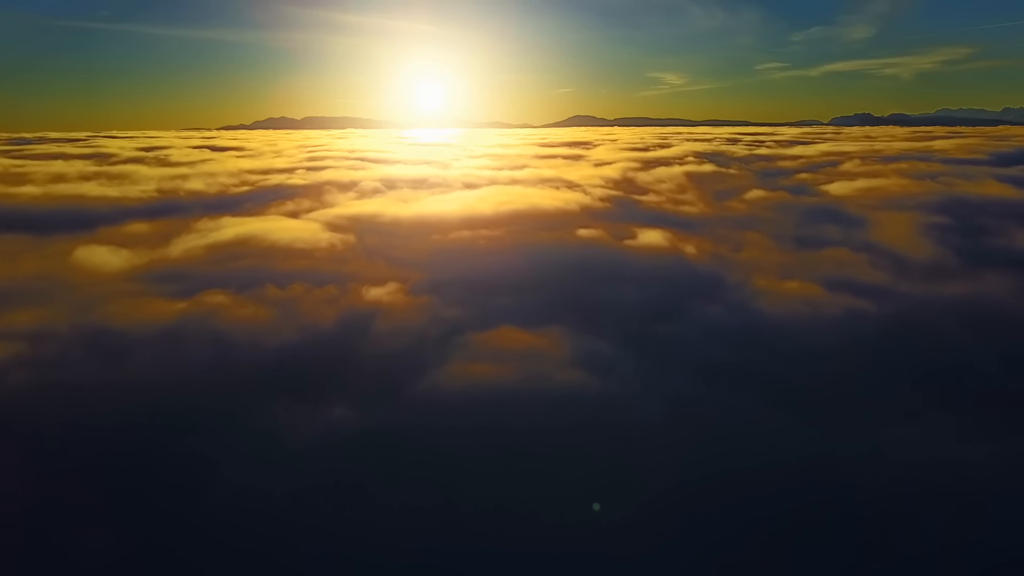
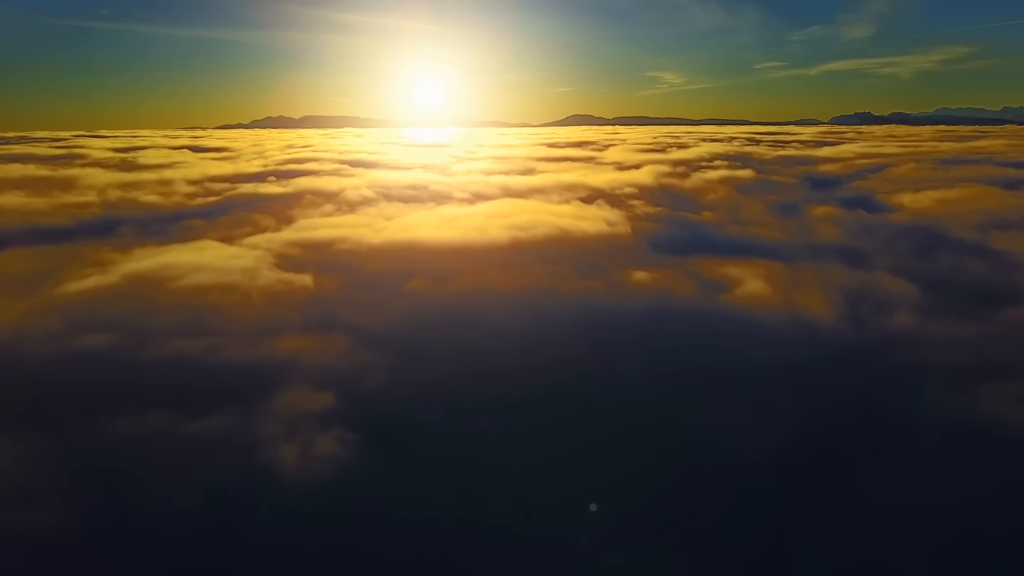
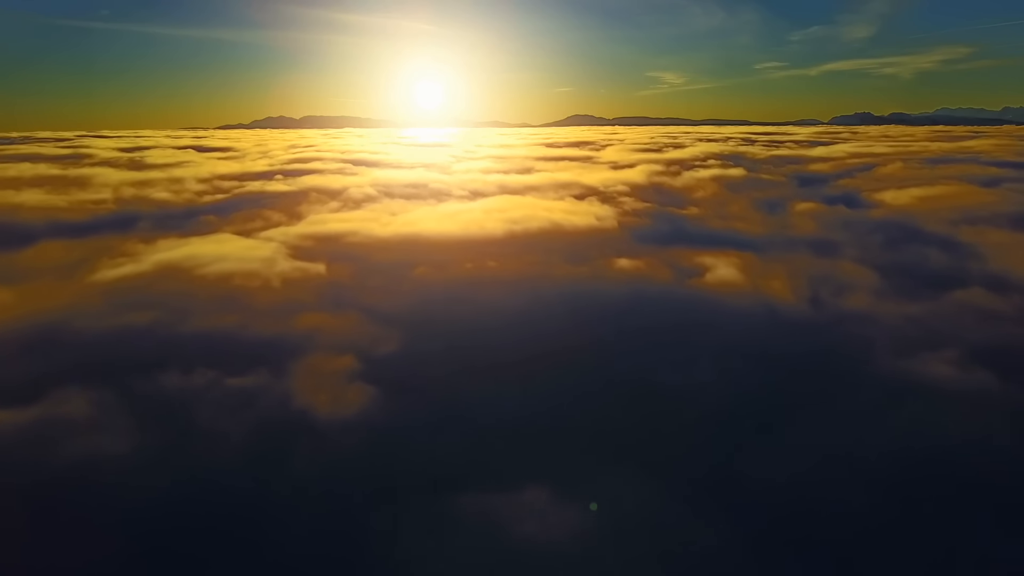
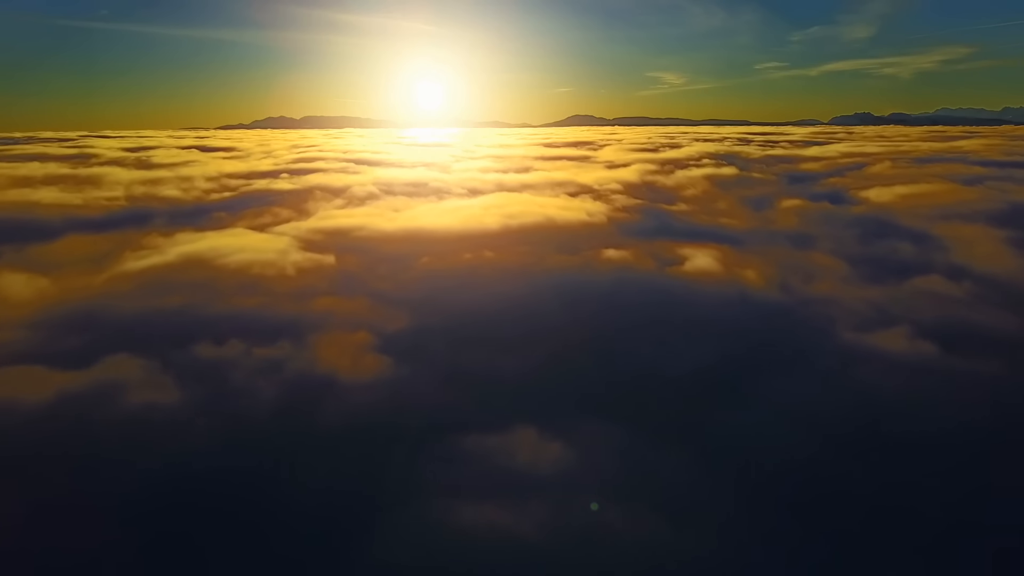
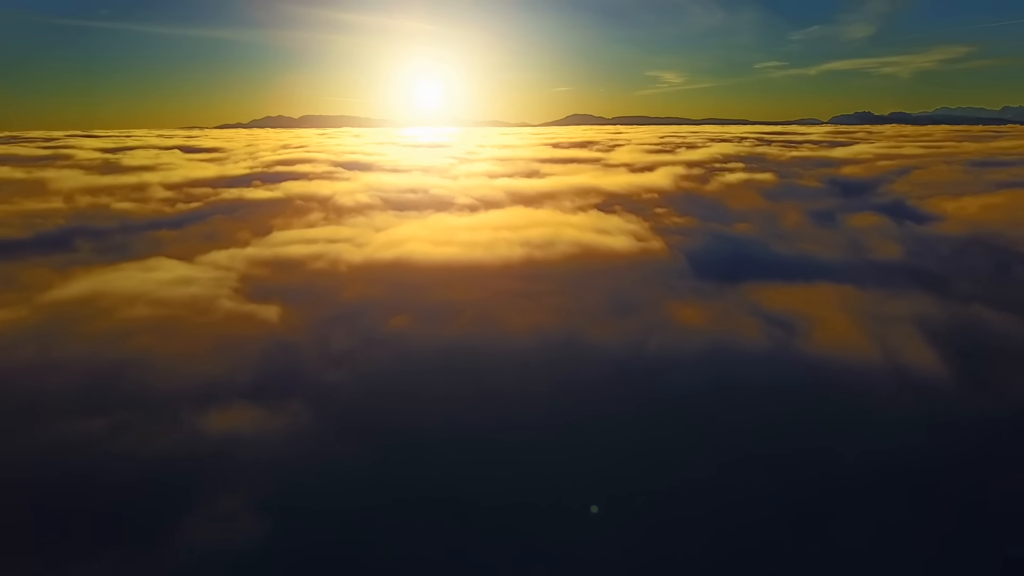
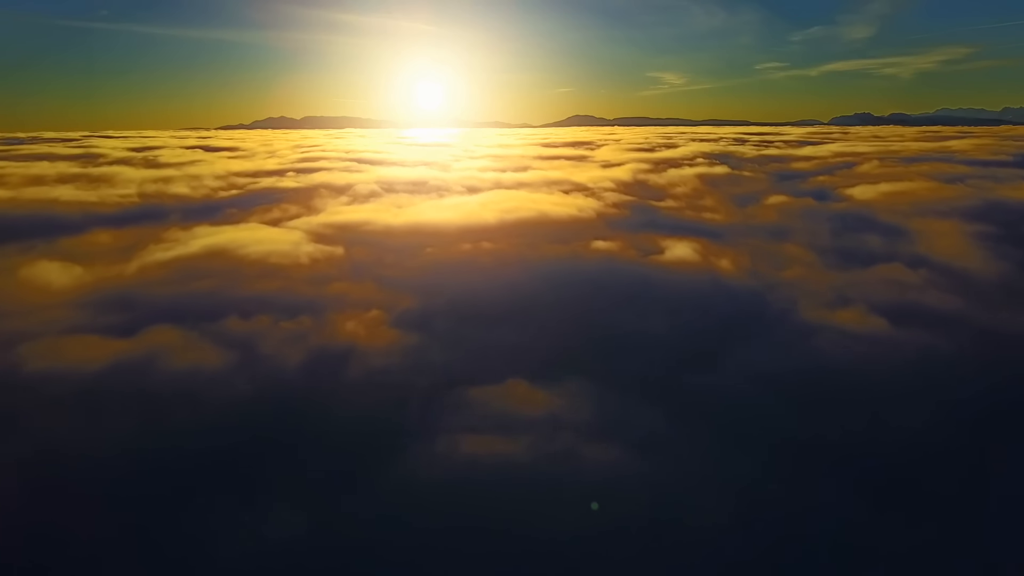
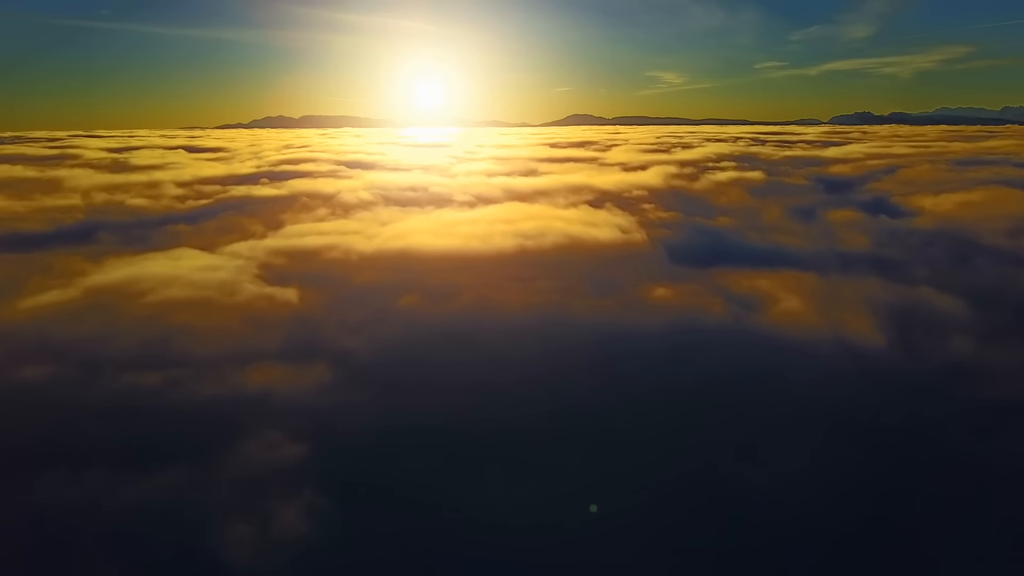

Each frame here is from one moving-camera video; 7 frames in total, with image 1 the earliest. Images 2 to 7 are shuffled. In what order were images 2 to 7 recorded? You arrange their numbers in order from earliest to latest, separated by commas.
6, 4, 3, 2, 7, 5
